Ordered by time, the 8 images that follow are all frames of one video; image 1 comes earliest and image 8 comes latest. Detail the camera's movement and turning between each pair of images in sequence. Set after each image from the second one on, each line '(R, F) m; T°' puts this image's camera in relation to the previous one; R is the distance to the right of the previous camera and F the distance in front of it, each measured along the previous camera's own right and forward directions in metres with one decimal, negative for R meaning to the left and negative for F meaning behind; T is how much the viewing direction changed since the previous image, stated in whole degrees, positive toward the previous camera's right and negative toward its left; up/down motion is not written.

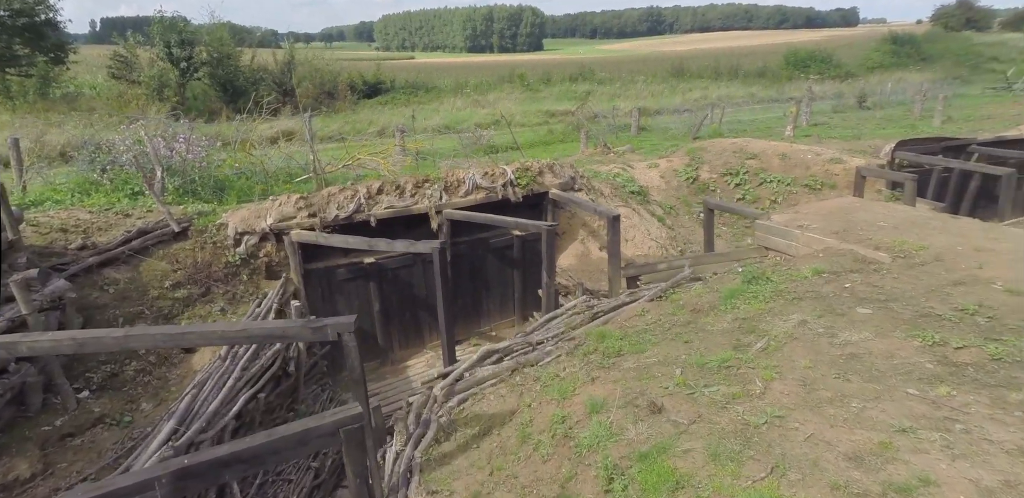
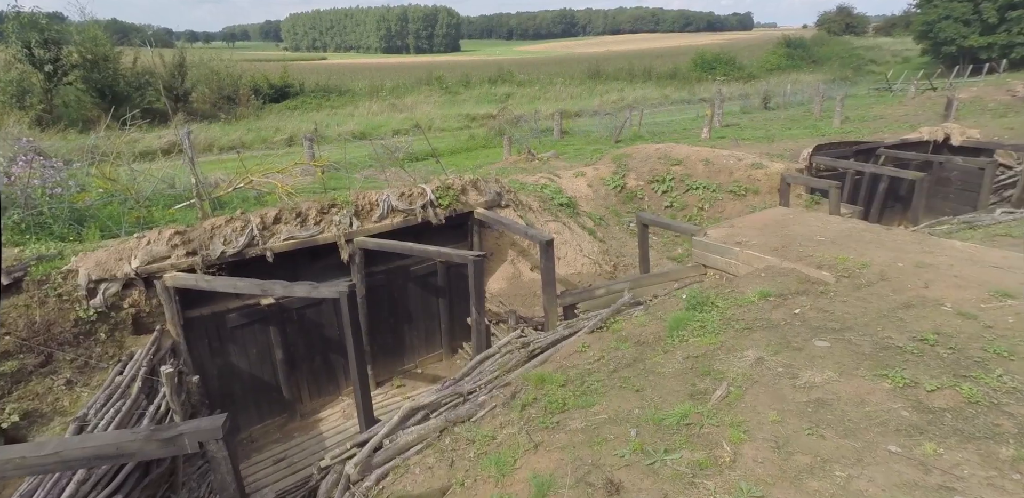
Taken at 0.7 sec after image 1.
(0.0, +0.7) m; +7°
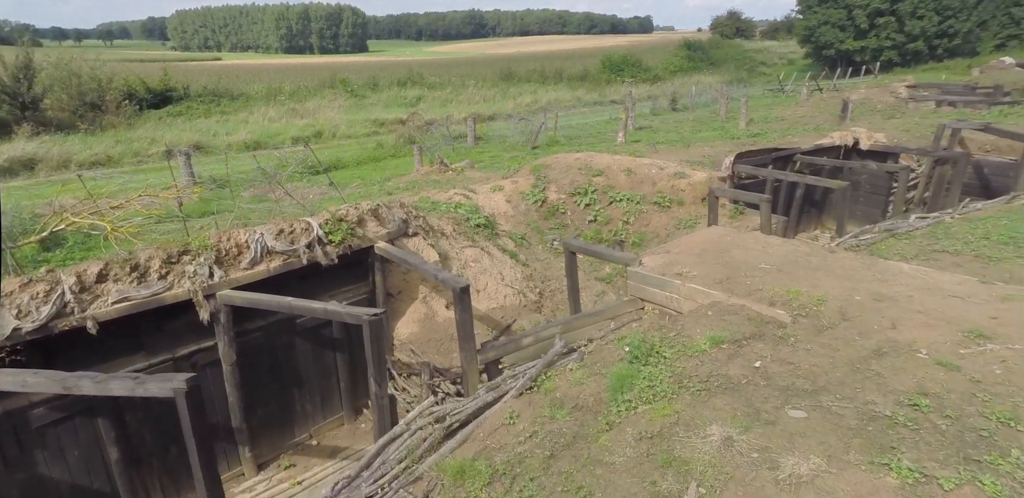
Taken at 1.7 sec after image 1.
(+0.1, +1.1) m; +8°
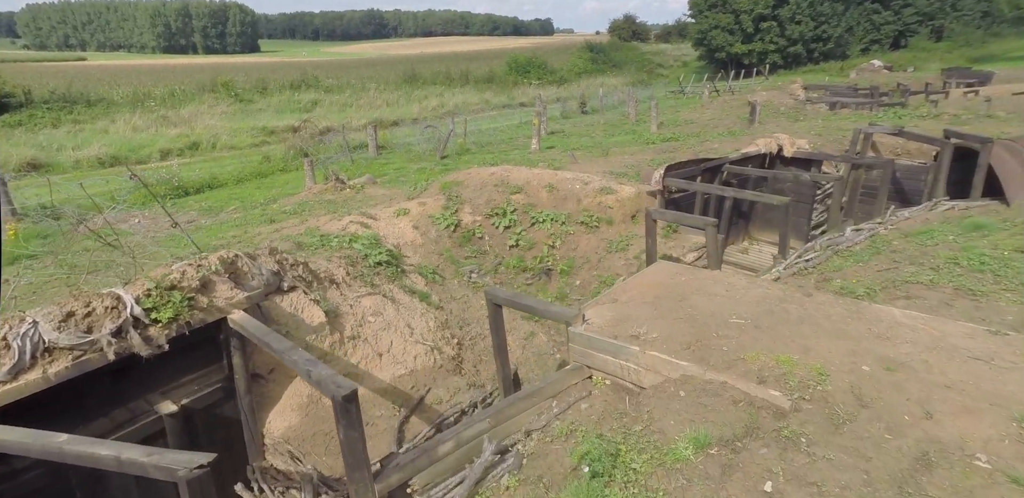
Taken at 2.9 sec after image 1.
(+0.1, +1.5) m; +8°
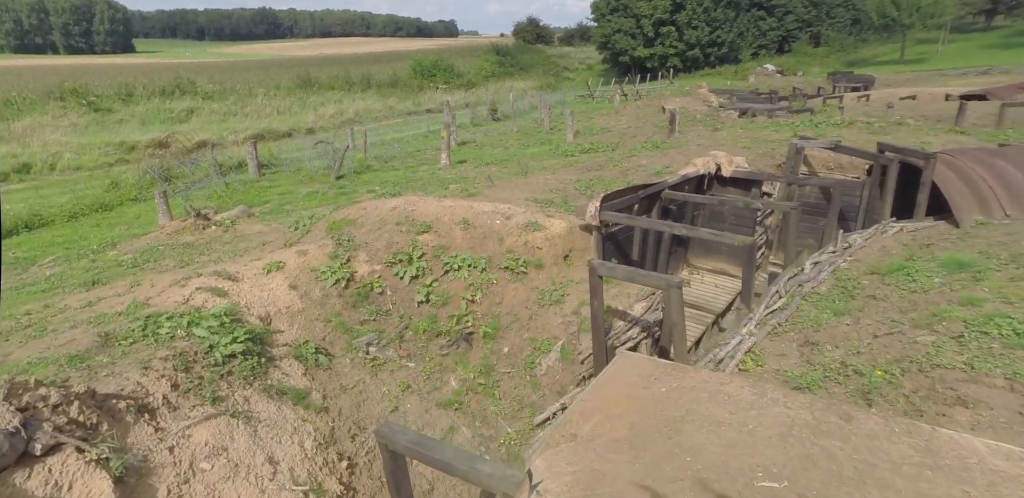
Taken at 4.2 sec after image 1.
(+0.1, +1.9) m; +8°
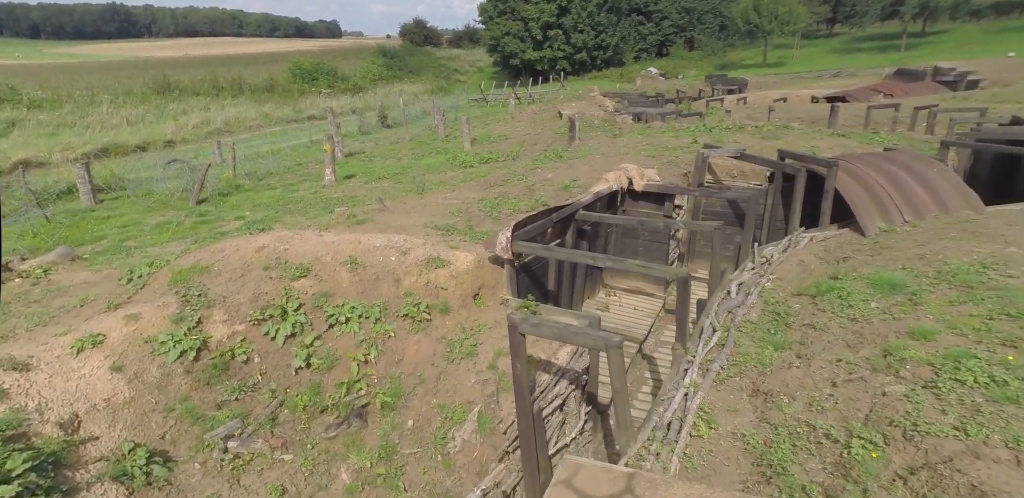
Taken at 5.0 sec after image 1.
(0.0, +1.2) m; +10°
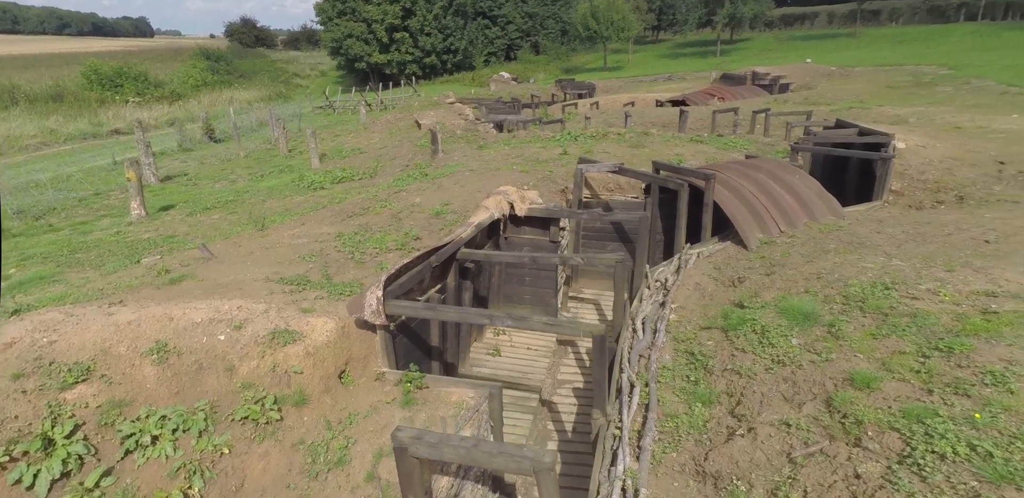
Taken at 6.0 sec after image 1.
(-0.1, +1.4) m; +14°
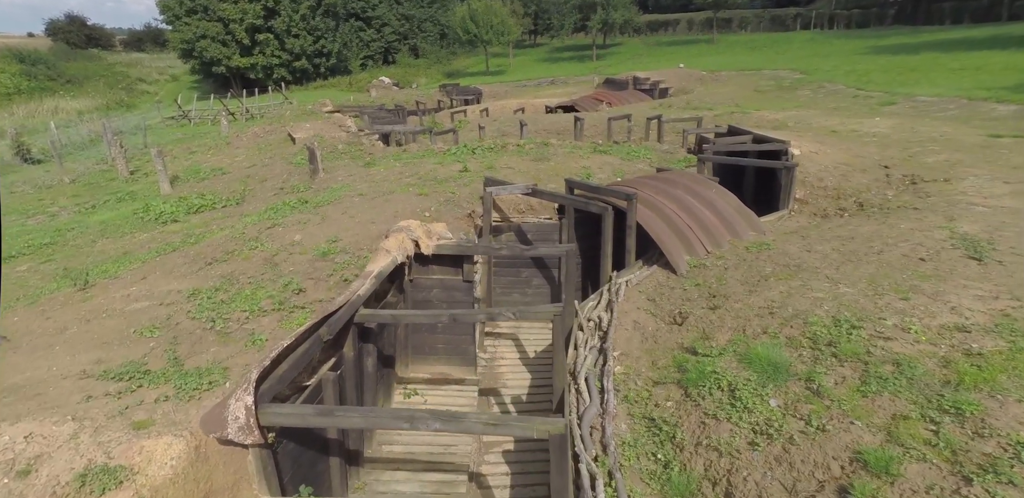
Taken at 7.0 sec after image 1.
(-0.2, +1.4) m; +11°
